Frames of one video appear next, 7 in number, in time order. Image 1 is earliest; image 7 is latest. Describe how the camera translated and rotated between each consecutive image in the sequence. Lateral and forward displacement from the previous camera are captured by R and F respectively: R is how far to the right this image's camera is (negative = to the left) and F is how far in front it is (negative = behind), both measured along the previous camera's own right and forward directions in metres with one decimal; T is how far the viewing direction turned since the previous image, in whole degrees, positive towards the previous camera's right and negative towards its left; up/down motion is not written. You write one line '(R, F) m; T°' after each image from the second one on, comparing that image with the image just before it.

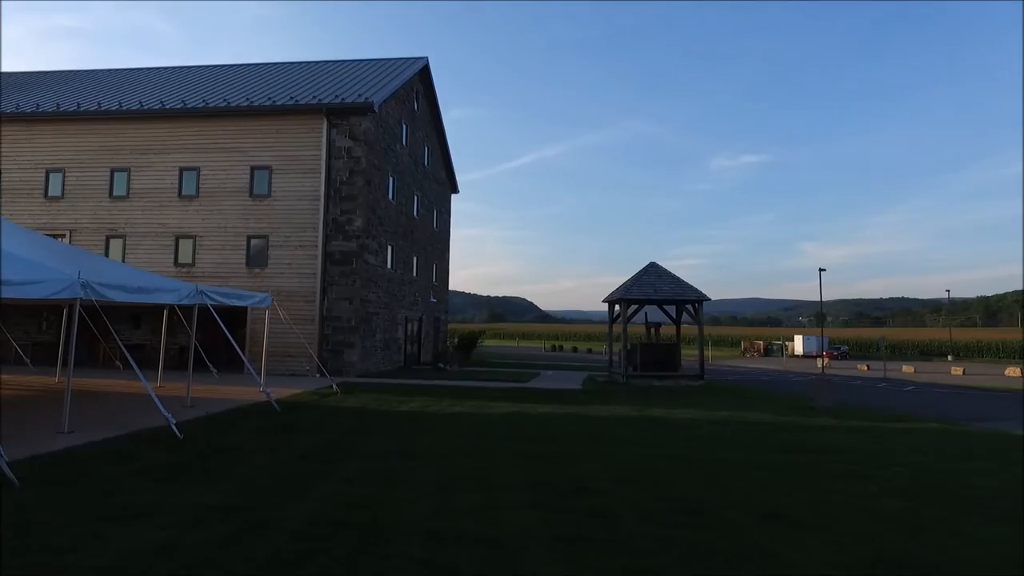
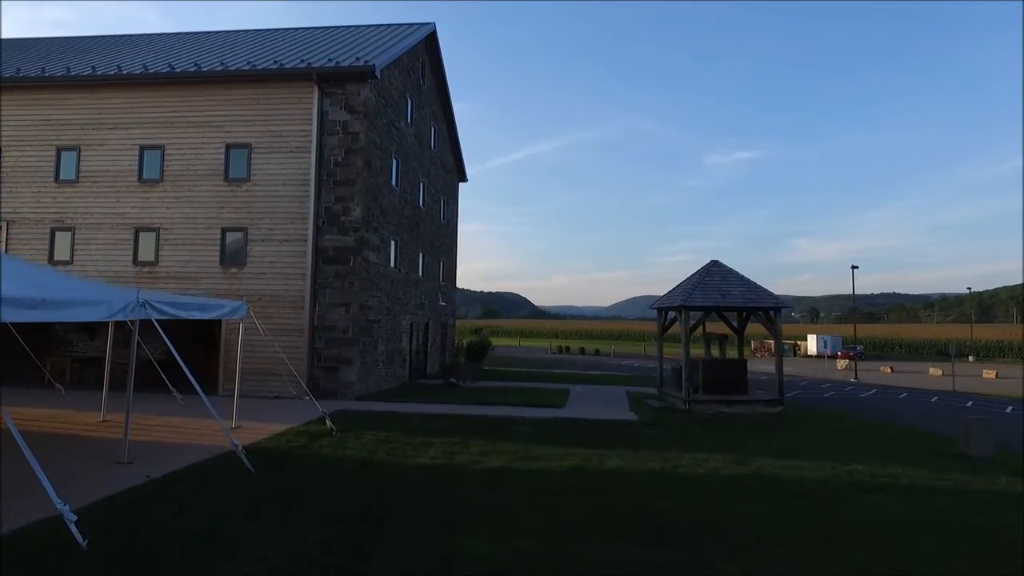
(-0.9, +3.3) m; +1°
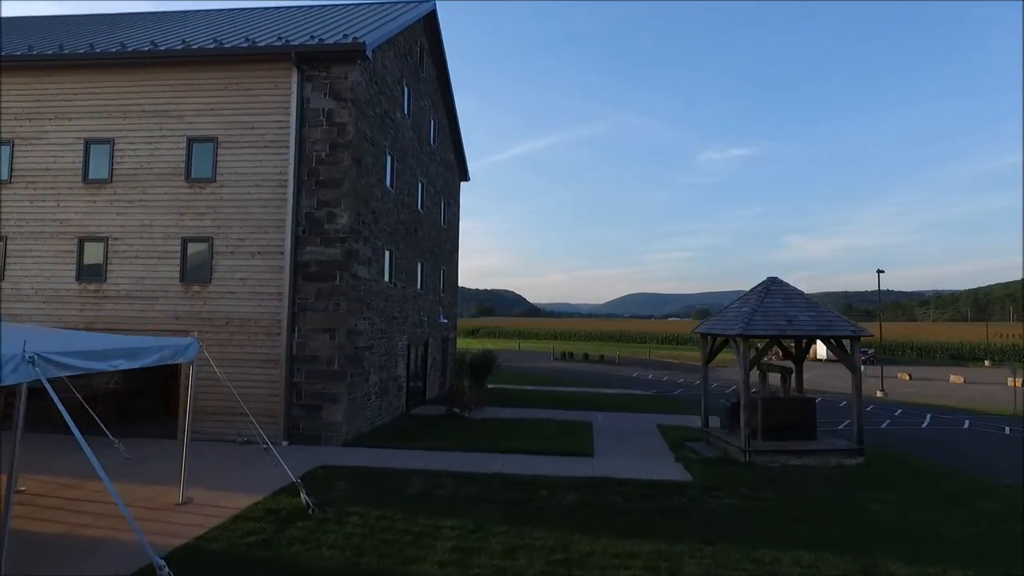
(-0.5, +2.6) m; 0°
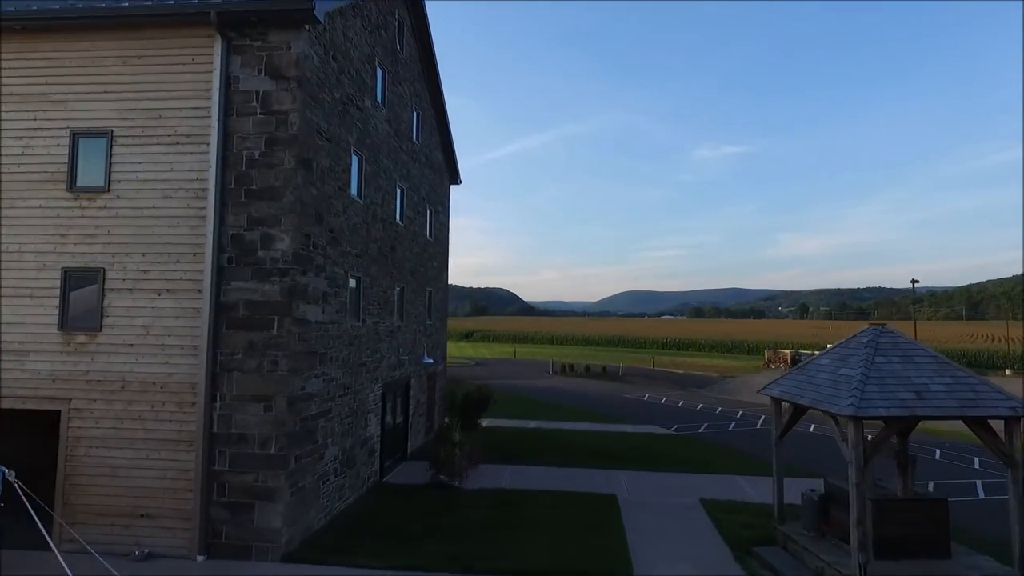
(-0.2, +3.6) m; +1°
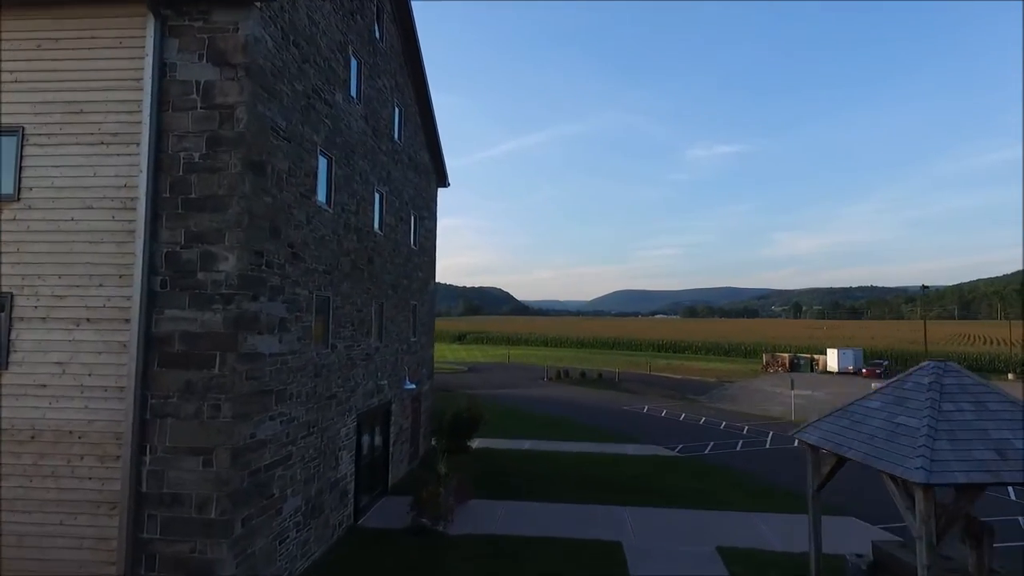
(+0.1, +1.6) m; +1°
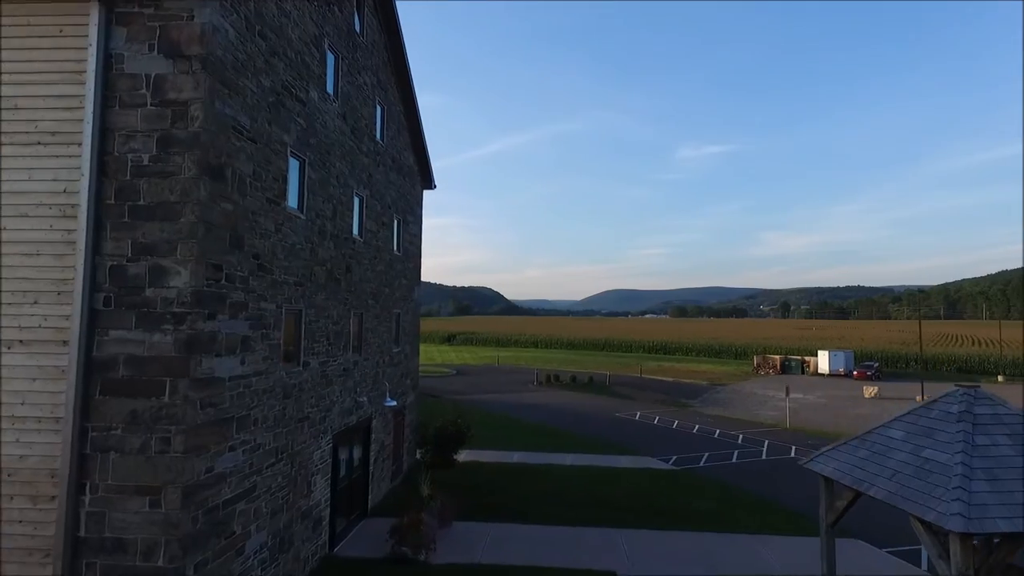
(0.0, +0.8) m; +1°
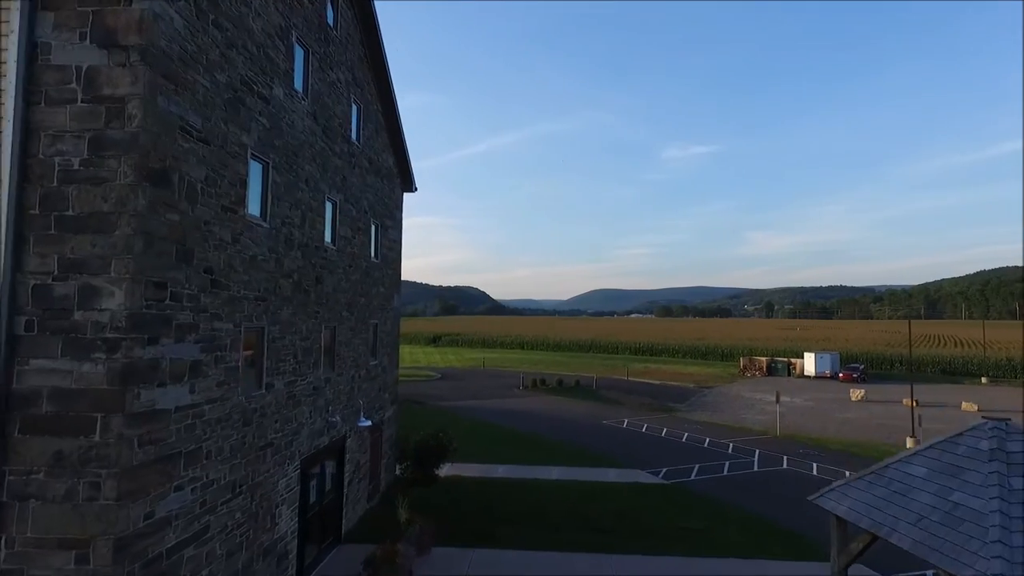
(+0.1, +0.8) m; +1°
